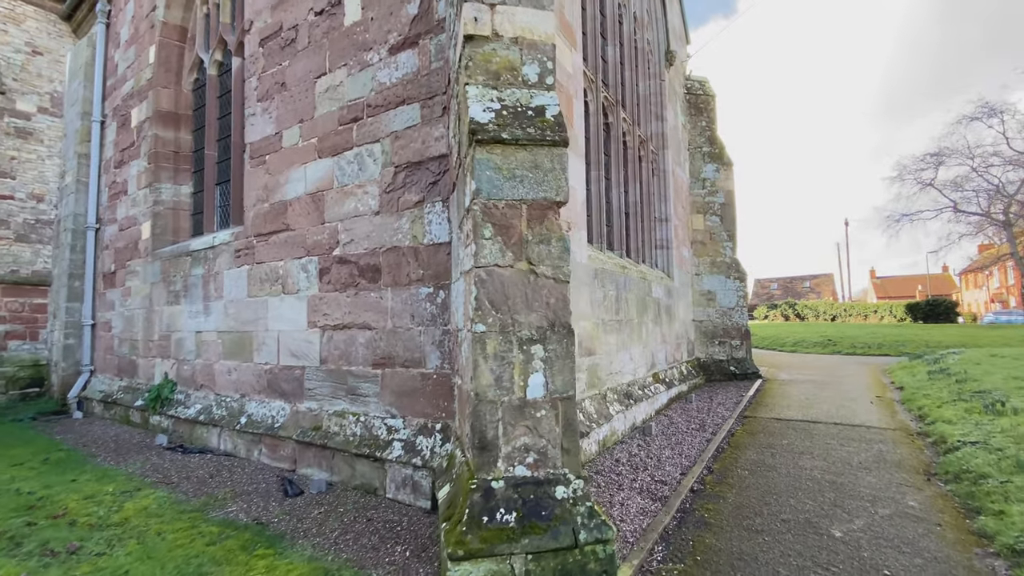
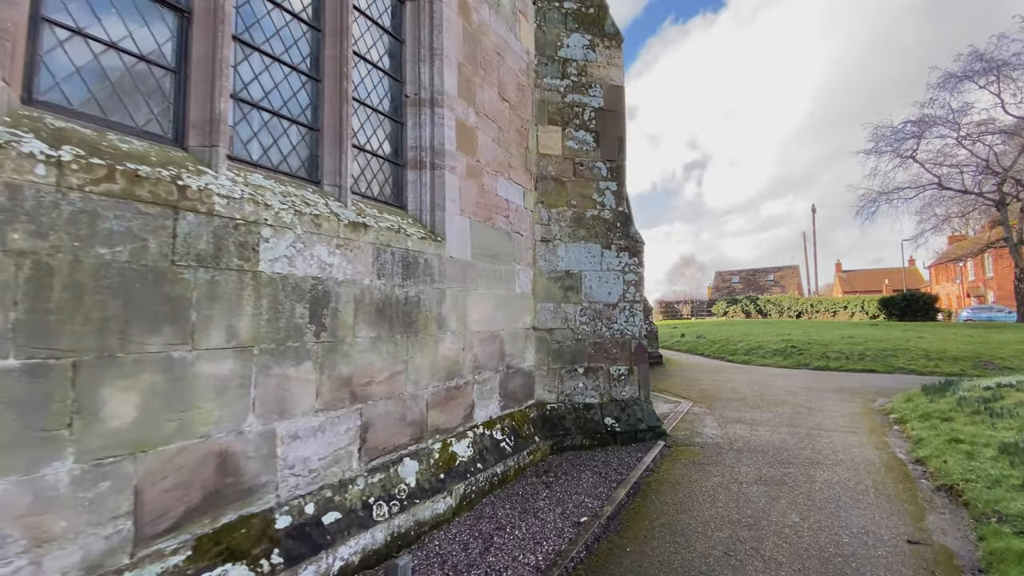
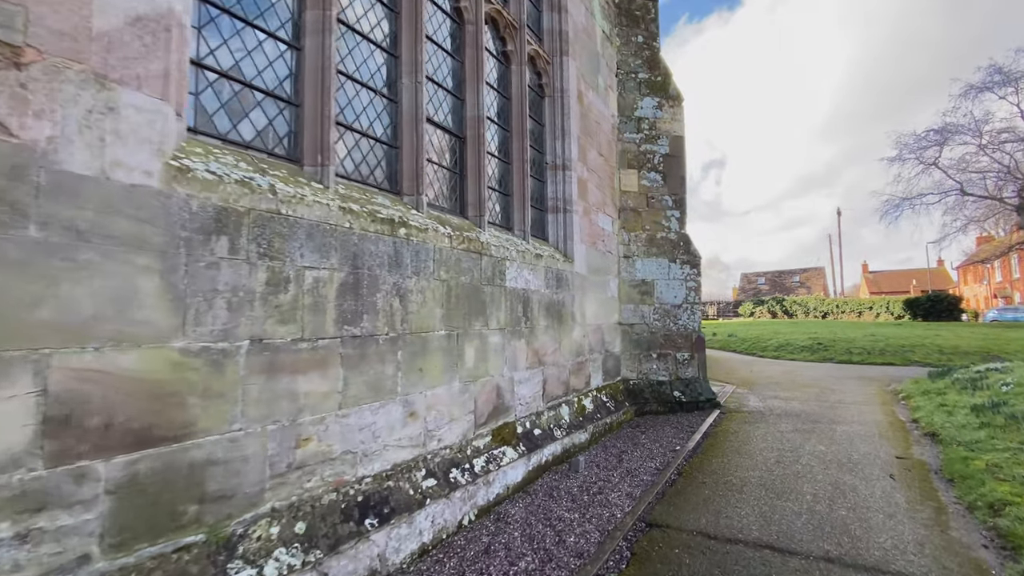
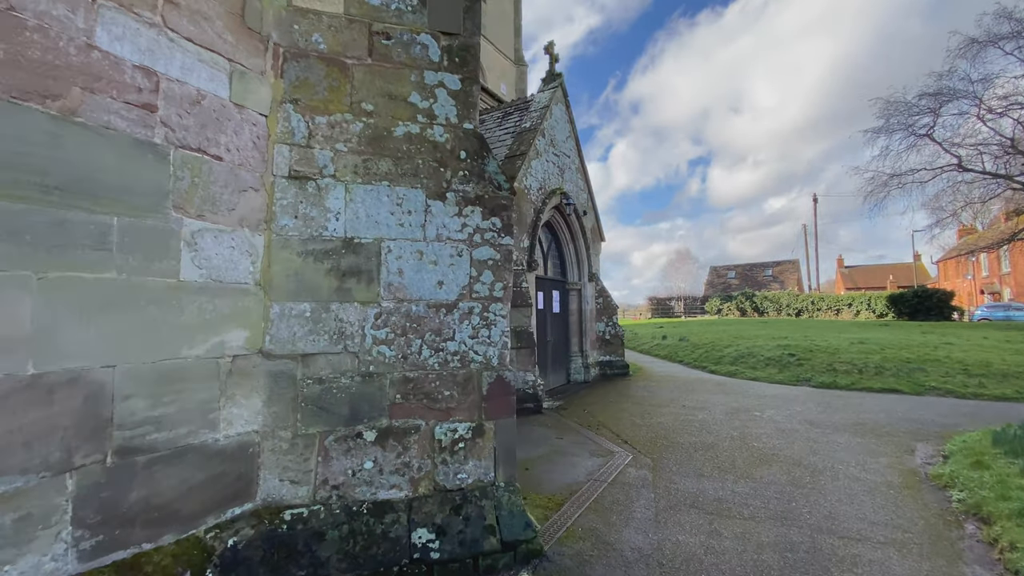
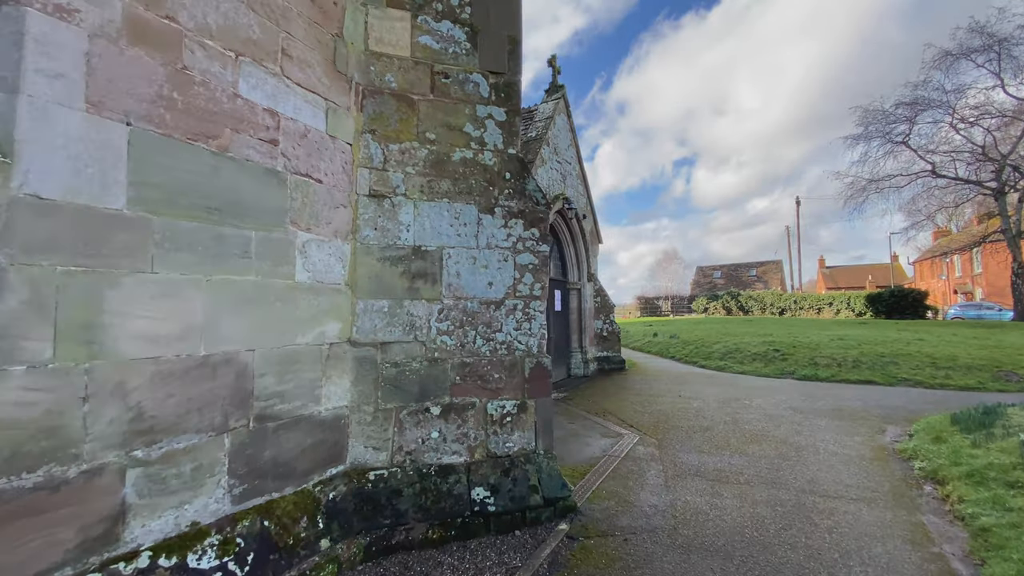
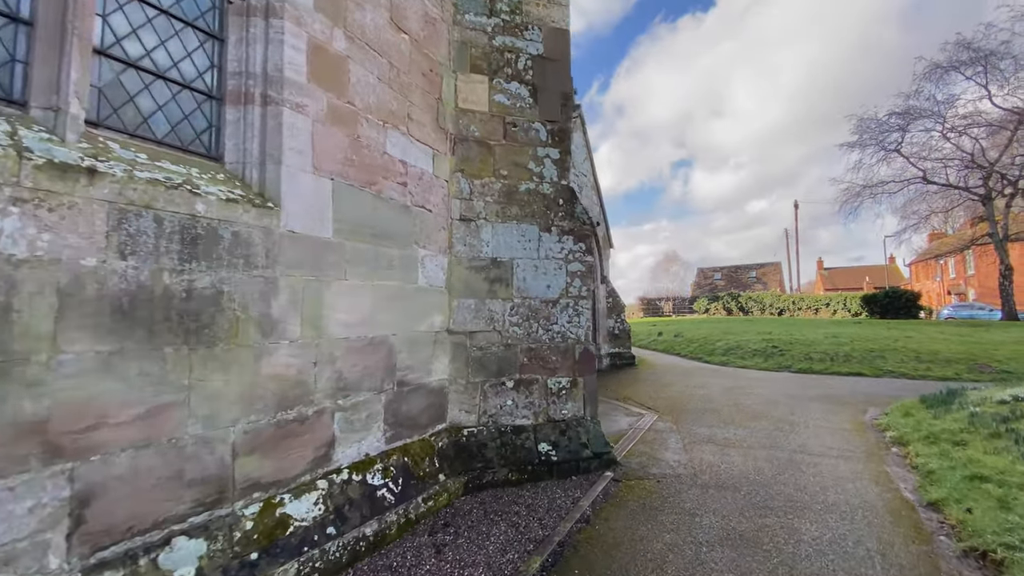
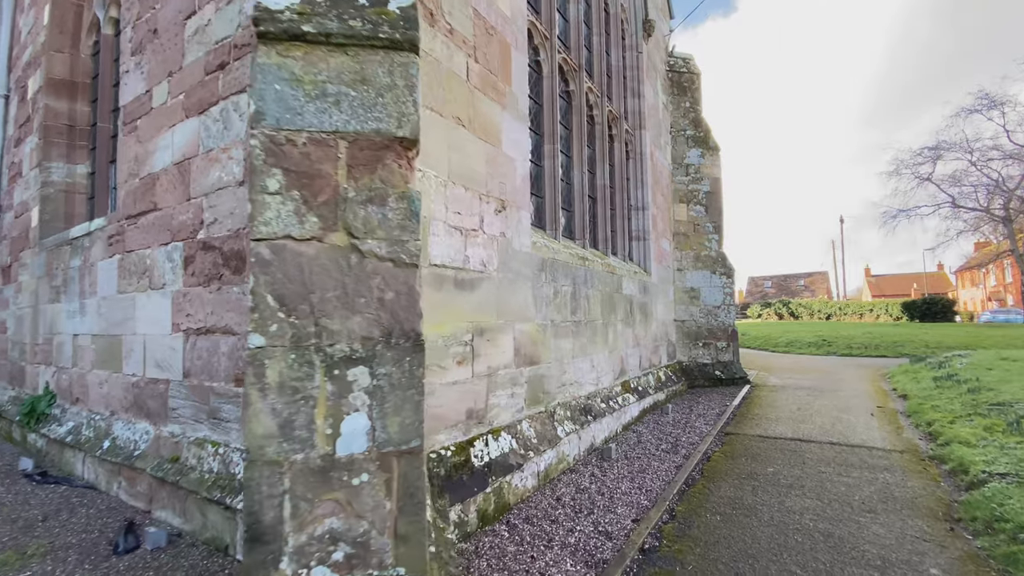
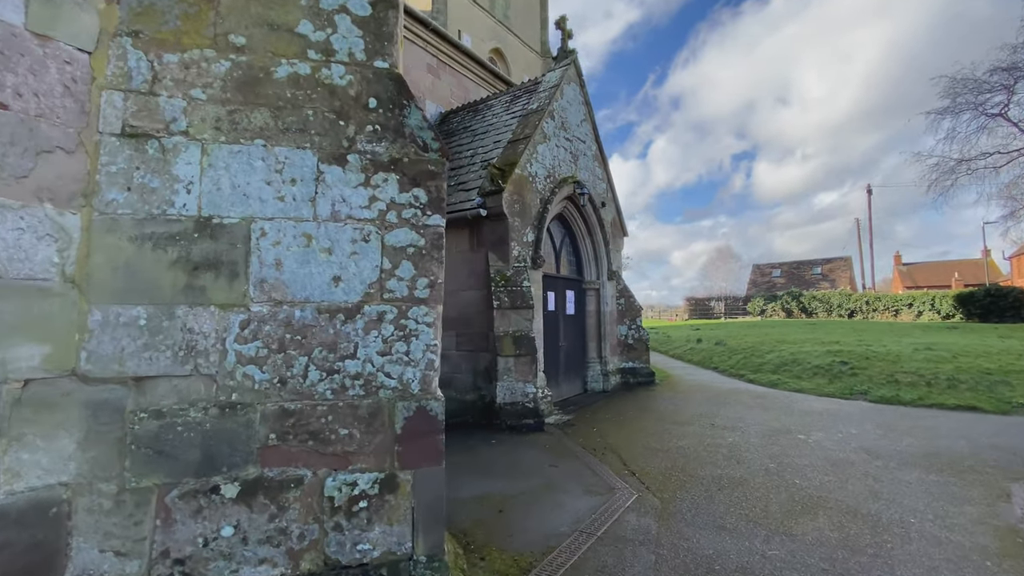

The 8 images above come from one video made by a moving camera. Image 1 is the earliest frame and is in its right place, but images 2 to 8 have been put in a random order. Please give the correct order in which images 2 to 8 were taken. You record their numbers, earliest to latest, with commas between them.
7, 3, 2, 6, 5, 4, 8
